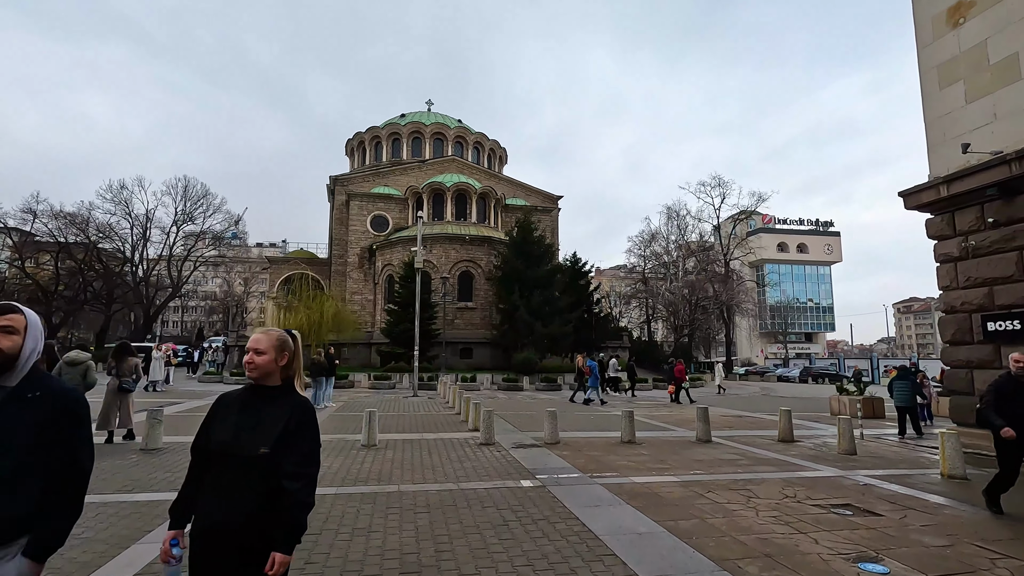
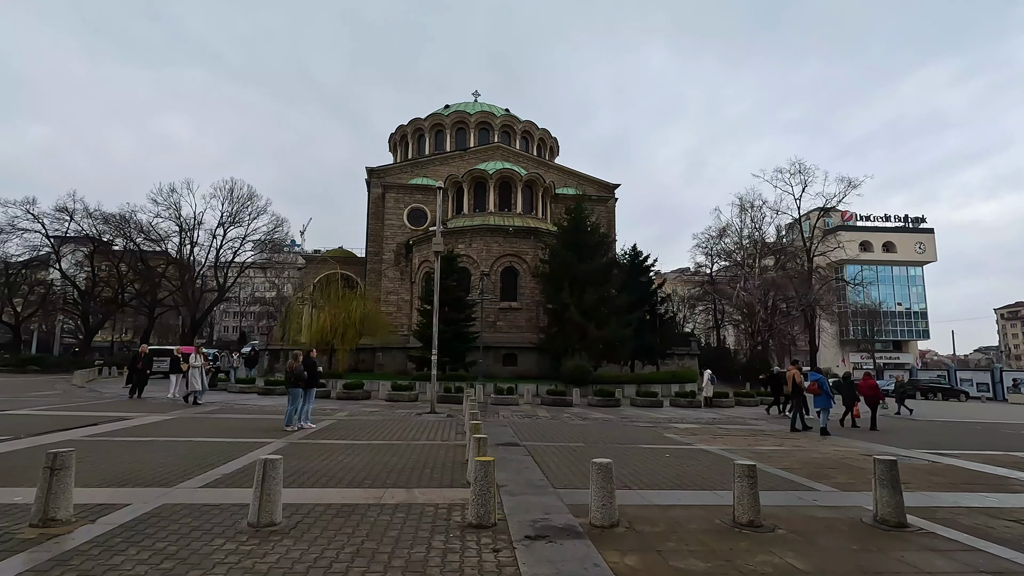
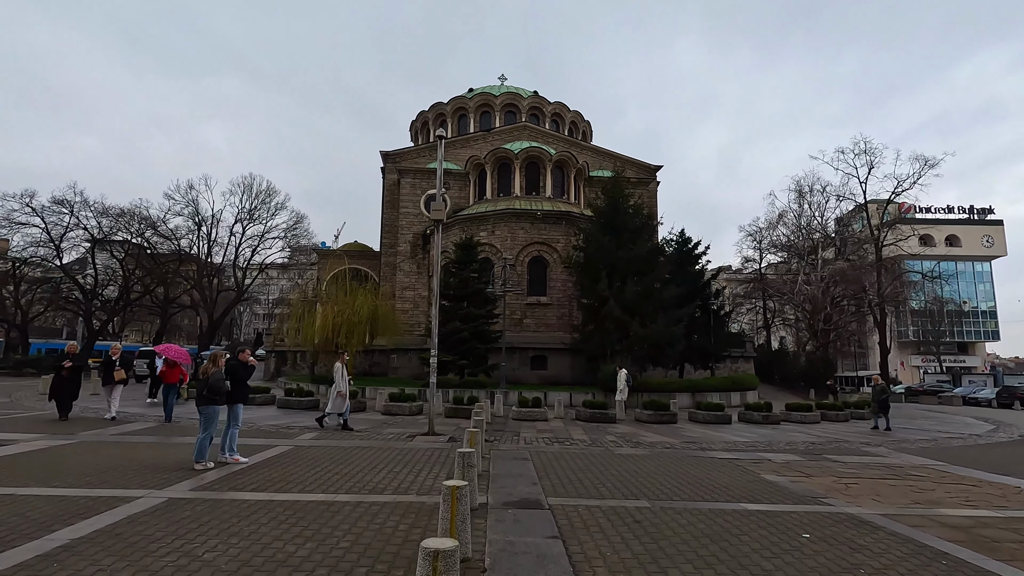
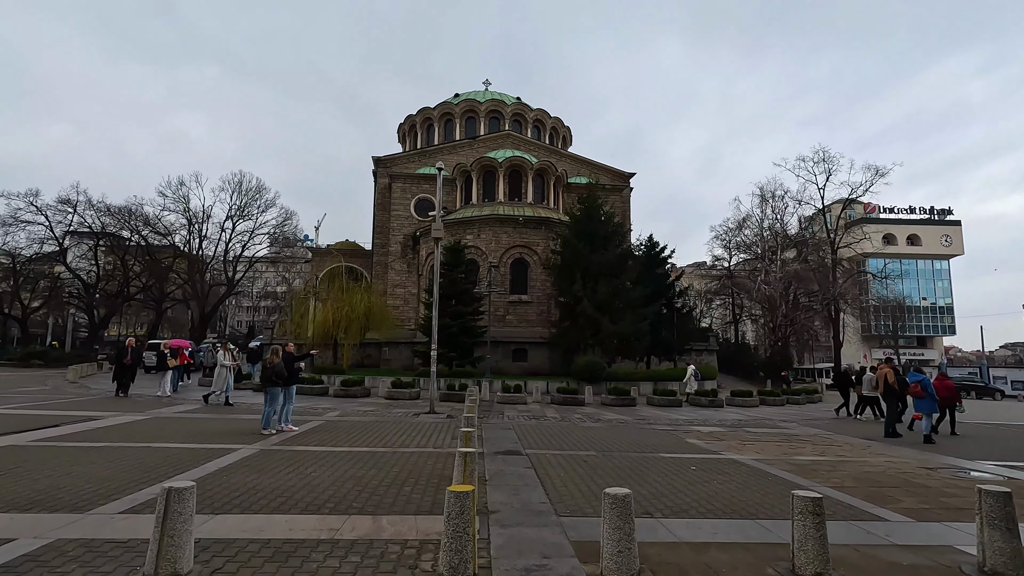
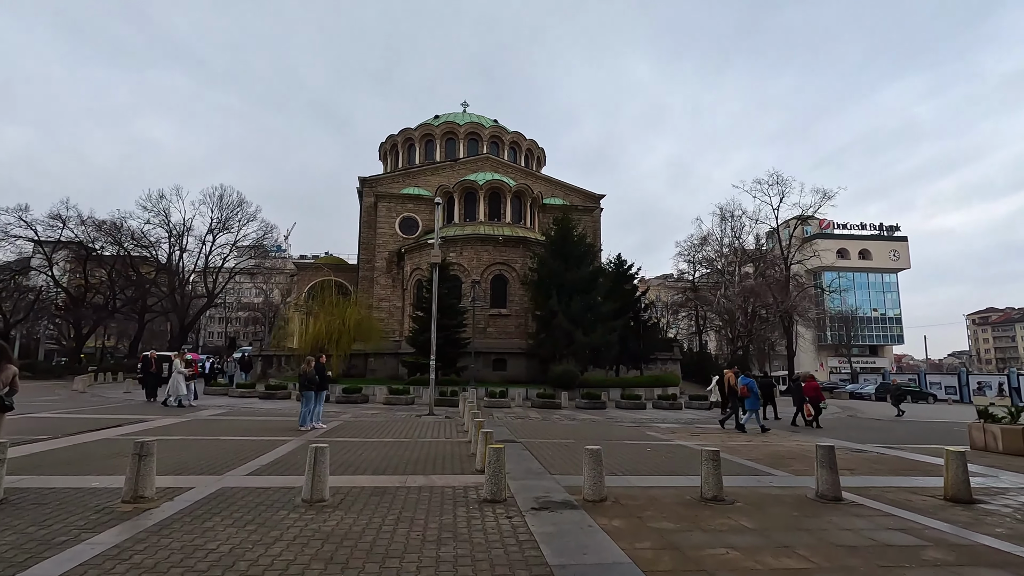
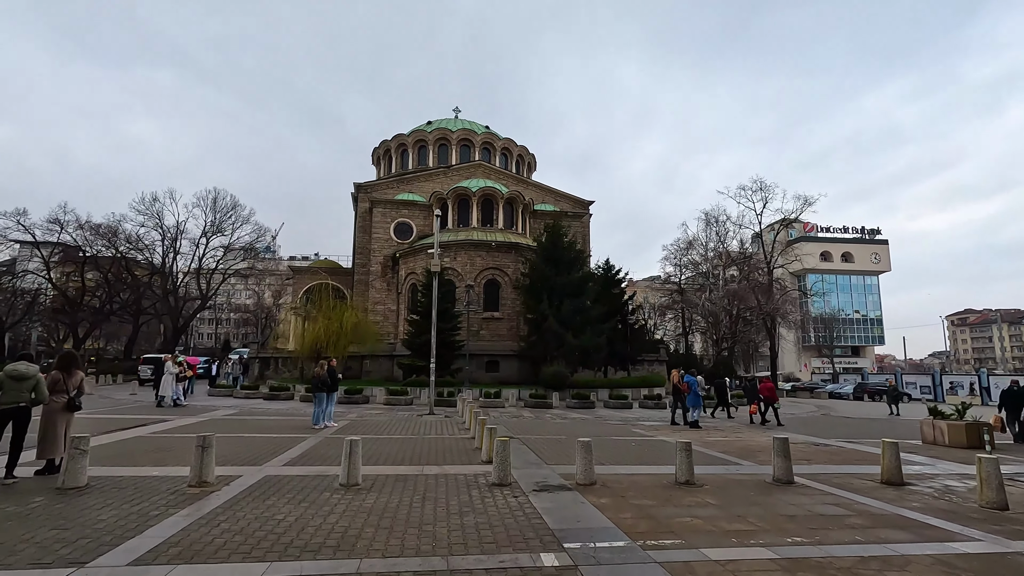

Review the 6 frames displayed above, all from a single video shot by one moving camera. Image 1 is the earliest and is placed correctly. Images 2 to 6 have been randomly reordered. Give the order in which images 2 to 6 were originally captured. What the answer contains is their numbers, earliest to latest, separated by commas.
6, 5, 2, 4, 3
